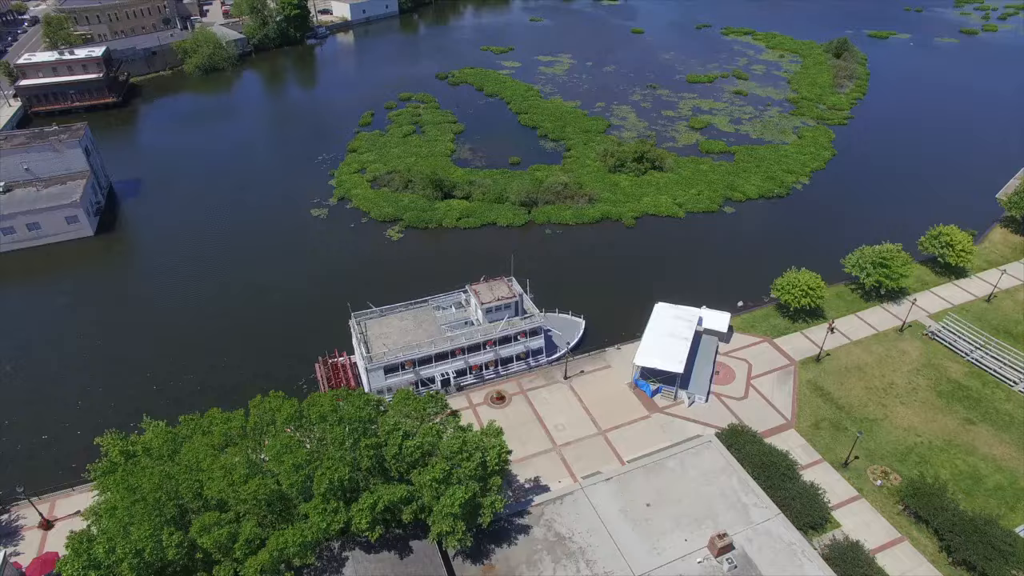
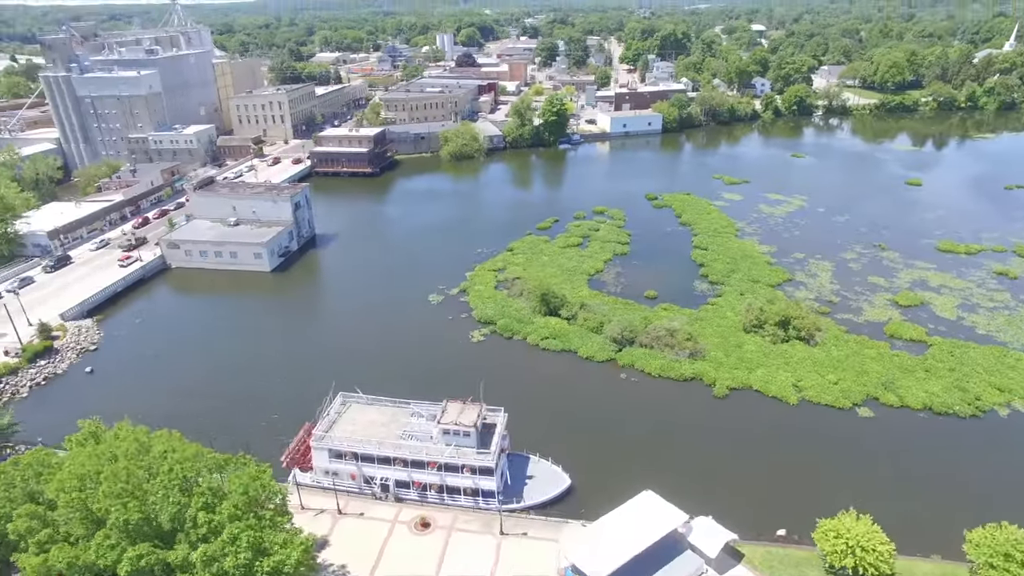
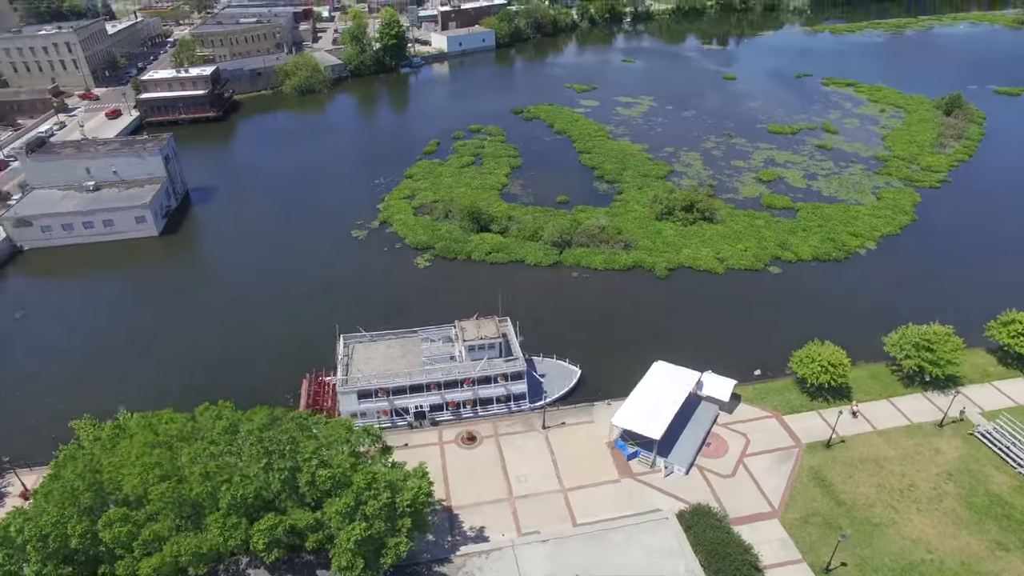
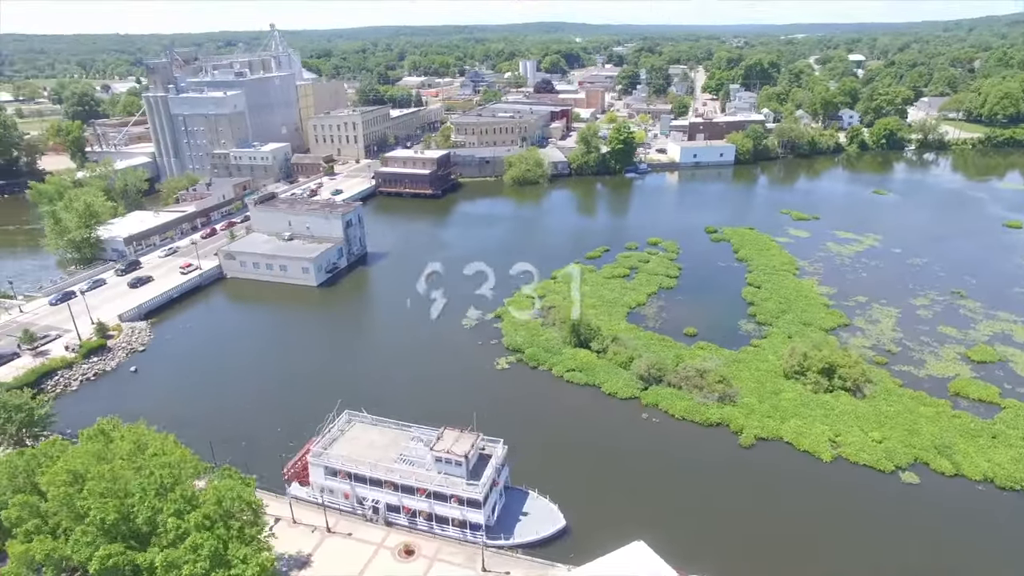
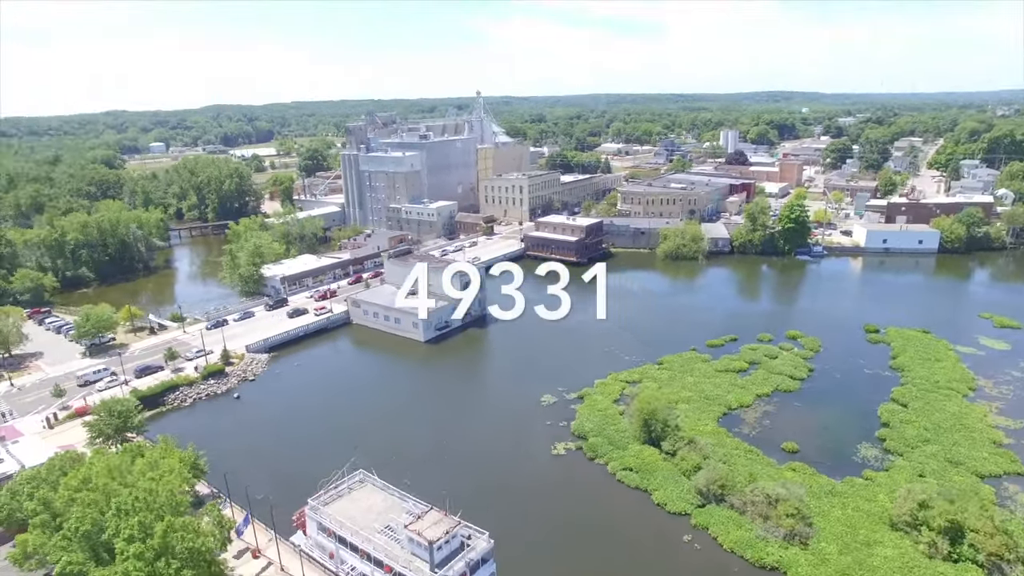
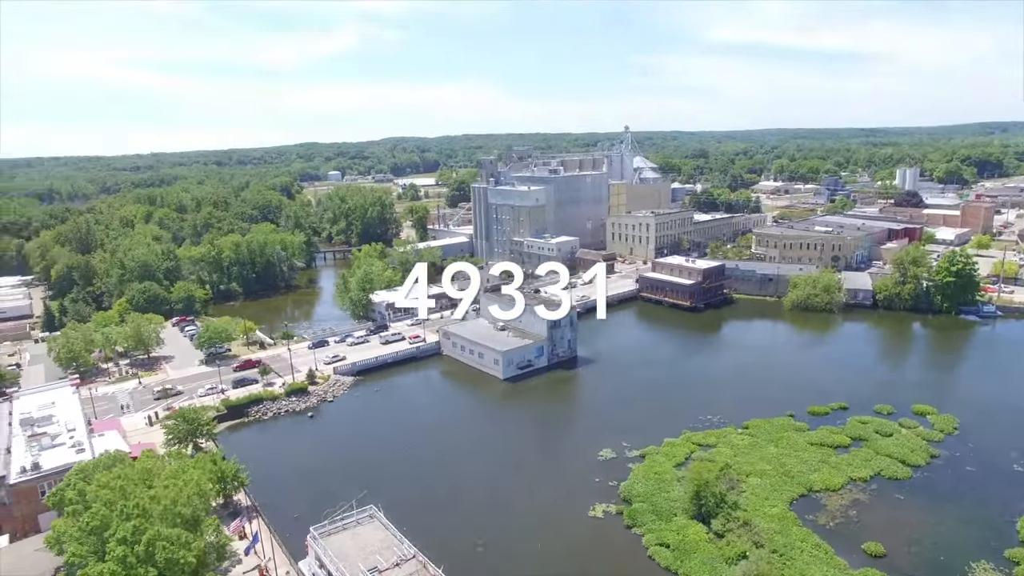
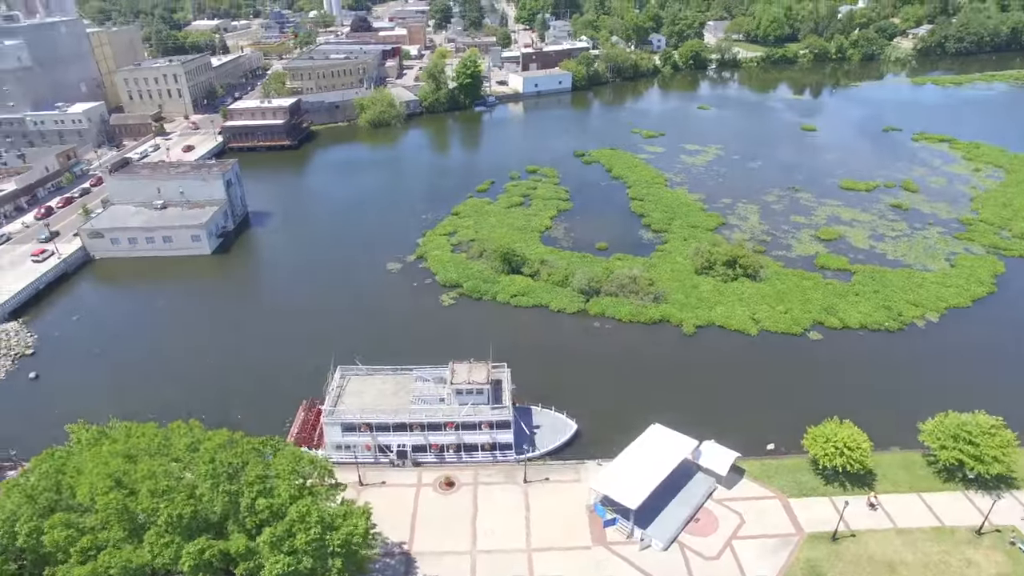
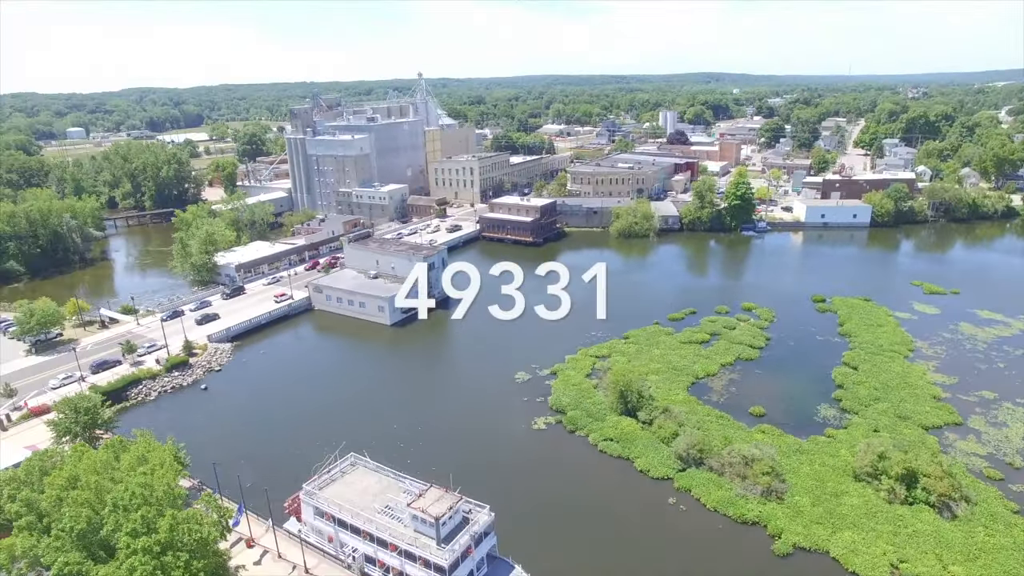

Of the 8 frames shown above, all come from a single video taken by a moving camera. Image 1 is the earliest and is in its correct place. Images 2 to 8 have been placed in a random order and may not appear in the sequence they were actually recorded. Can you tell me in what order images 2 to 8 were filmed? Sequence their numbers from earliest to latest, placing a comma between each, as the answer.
3, 7, 2, 4, 8, 5, 6
